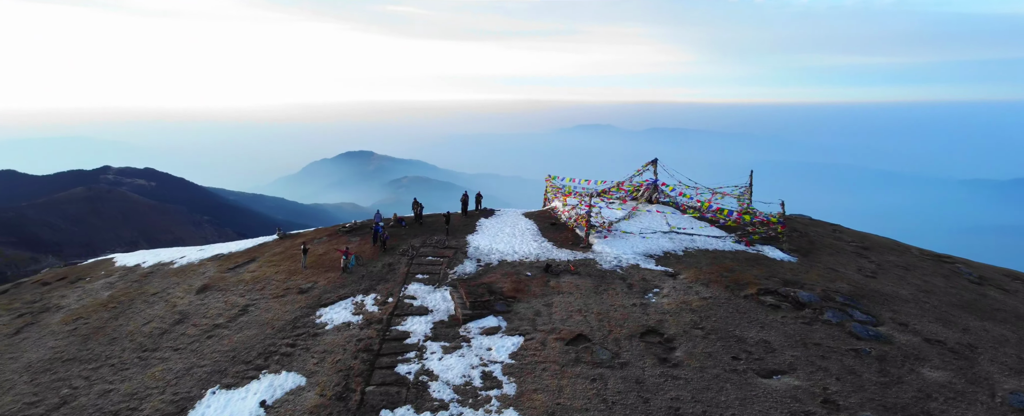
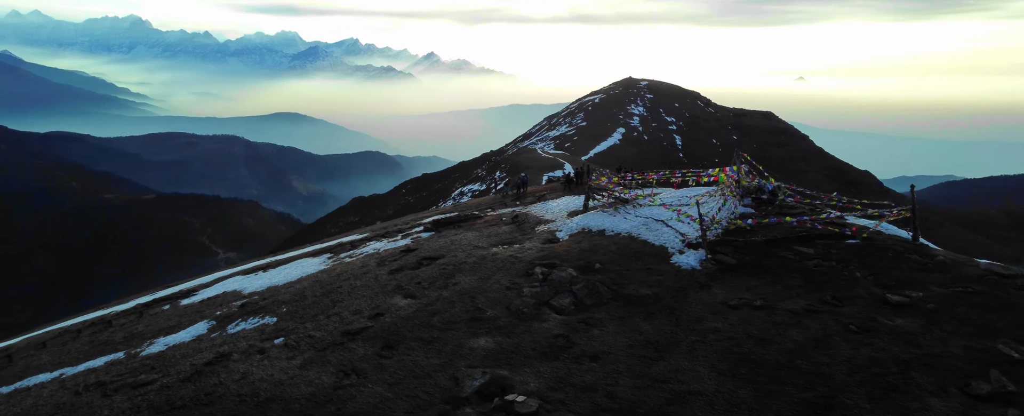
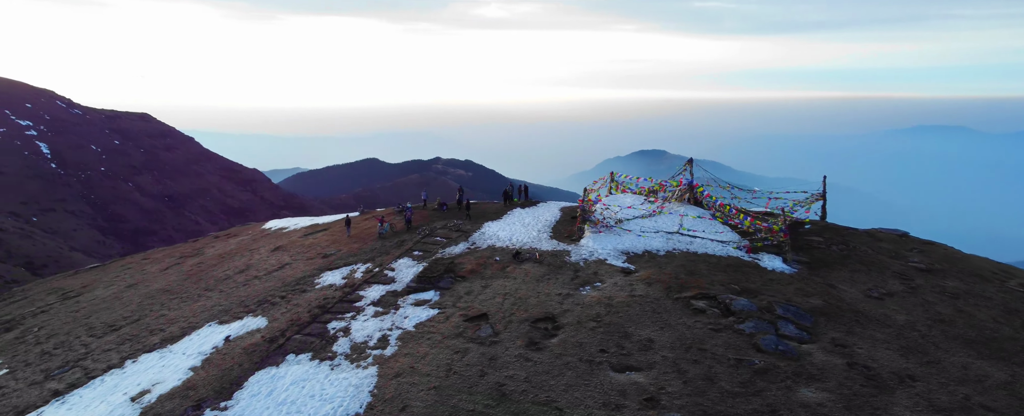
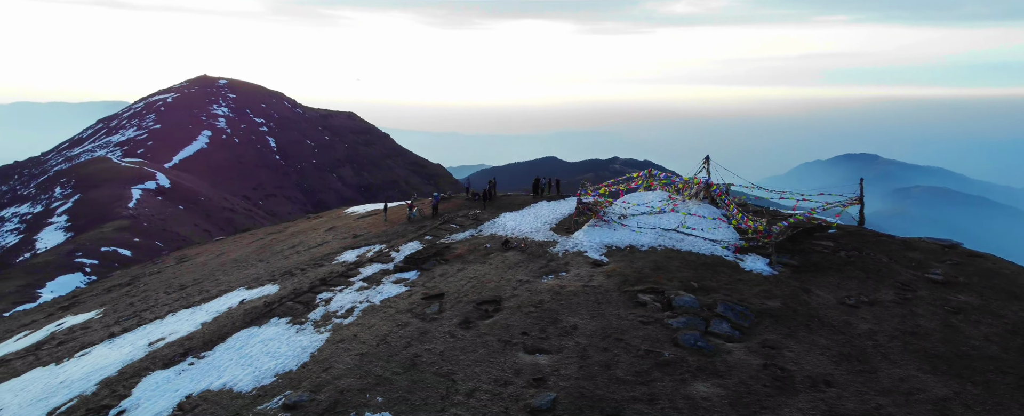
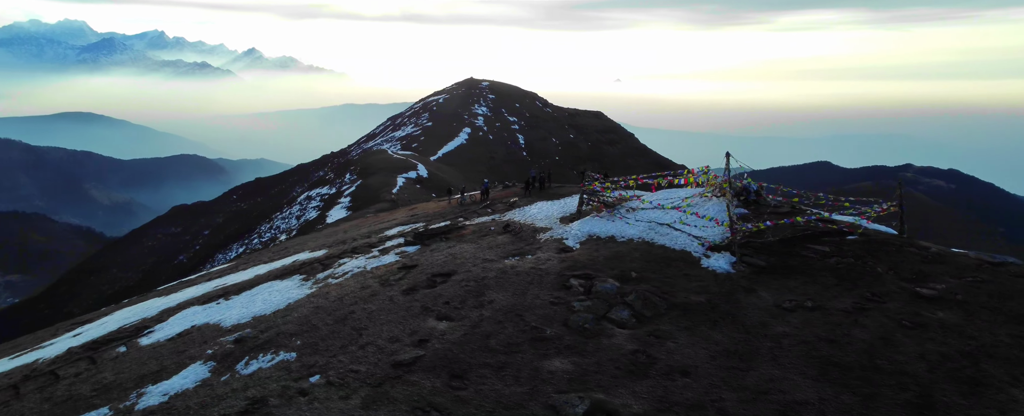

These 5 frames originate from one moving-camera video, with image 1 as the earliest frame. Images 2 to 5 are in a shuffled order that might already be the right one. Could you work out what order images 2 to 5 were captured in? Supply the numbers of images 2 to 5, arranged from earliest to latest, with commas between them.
3, 4, 5, 2
